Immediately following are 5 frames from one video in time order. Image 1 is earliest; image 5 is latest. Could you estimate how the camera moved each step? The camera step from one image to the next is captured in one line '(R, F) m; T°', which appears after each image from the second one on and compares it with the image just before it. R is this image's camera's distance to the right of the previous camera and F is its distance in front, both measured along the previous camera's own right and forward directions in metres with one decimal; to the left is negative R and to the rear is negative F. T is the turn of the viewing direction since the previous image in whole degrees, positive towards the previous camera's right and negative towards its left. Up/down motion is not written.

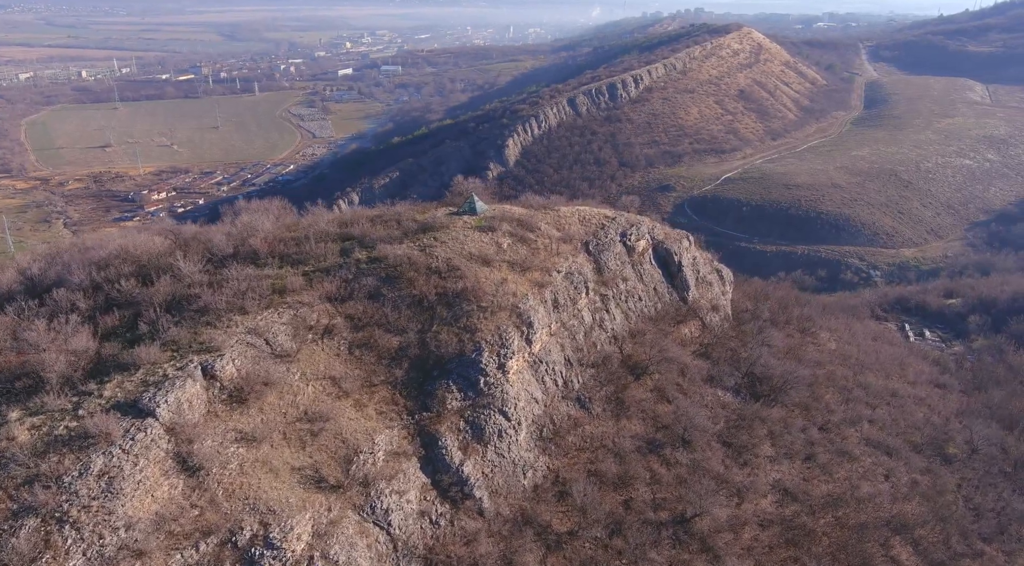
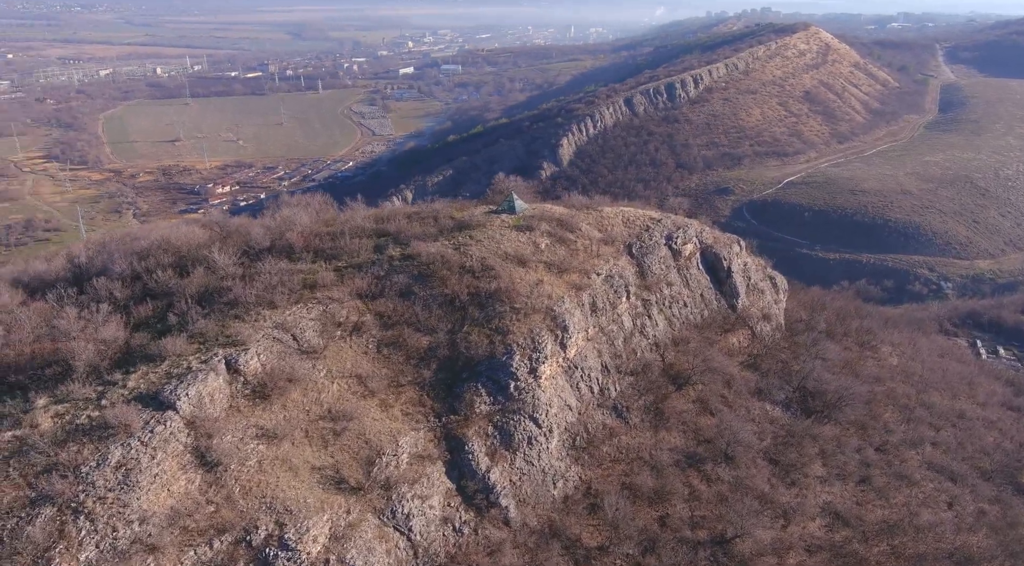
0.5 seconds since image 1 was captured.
(+0.9, +0.8) m; -4°
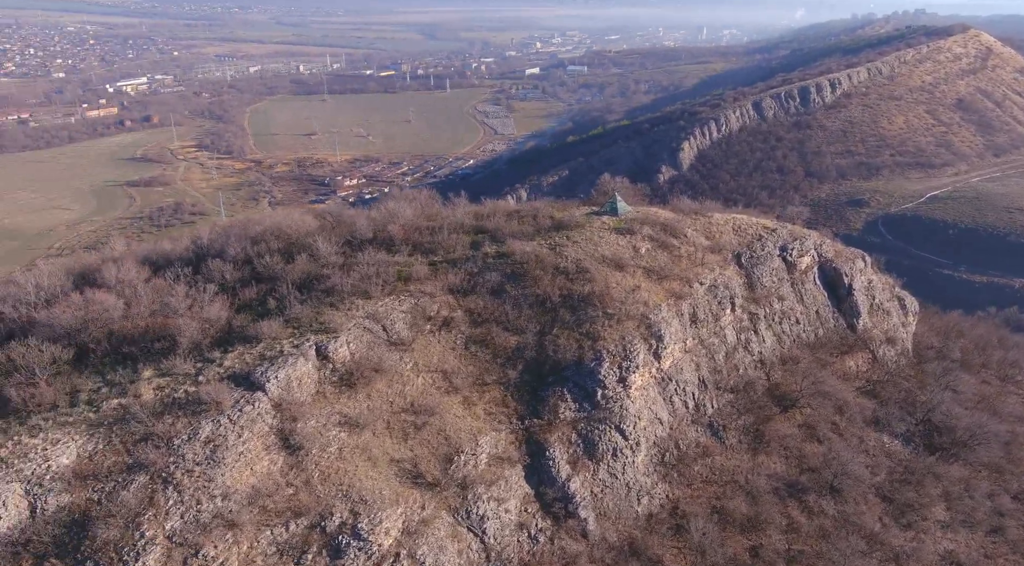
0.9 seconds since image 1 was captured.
(+0.9, +0.5) m; -8°
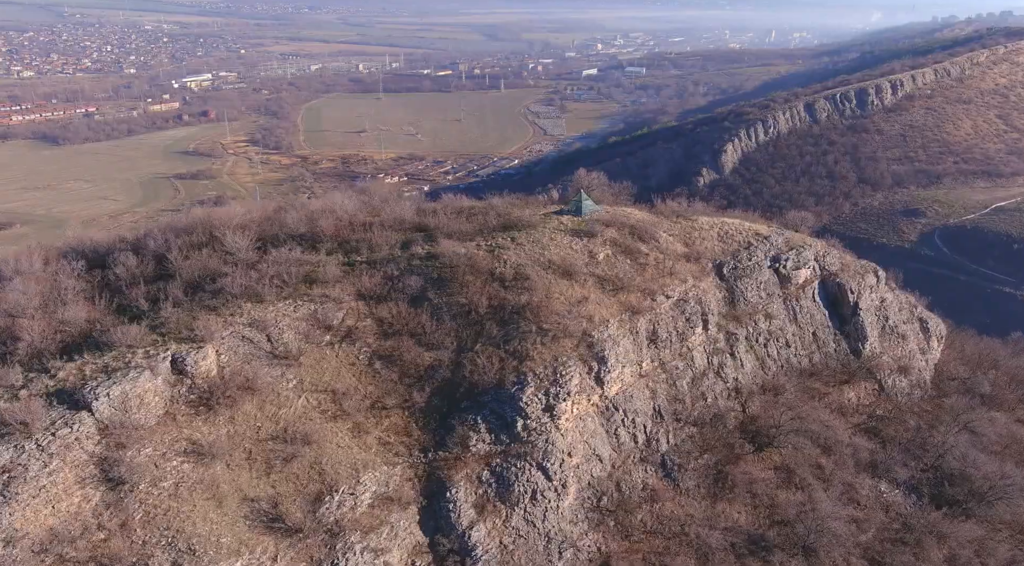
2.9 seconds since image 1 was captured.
(+4.3, +4.7) m; -4°
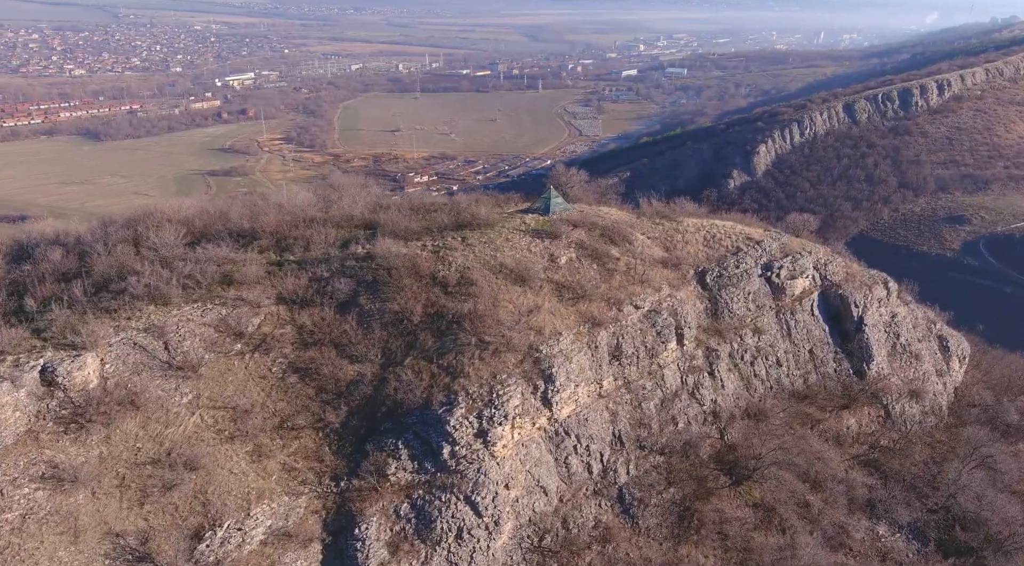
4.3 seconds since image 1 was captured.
(+2.8, +3.3) m; -3°
